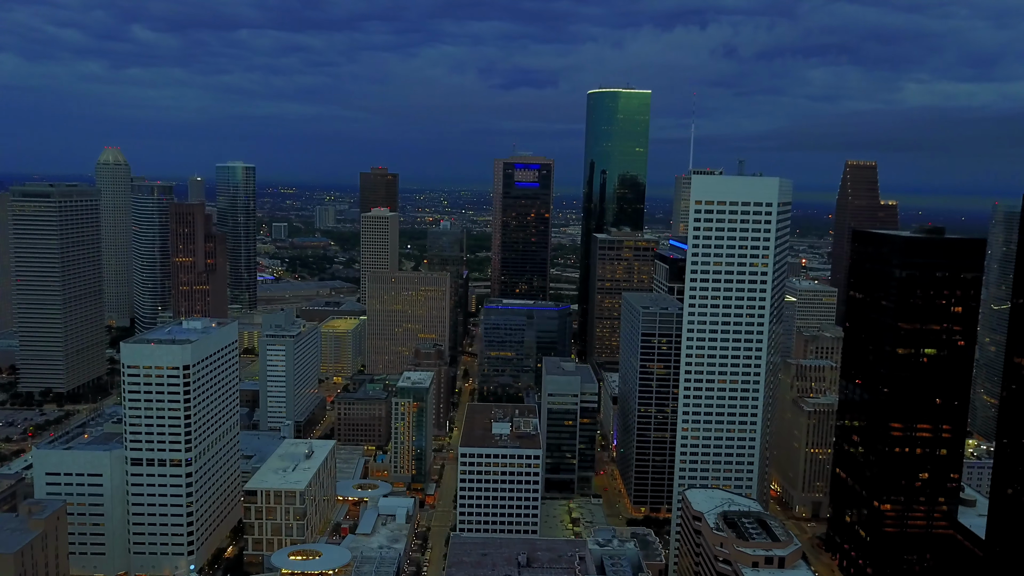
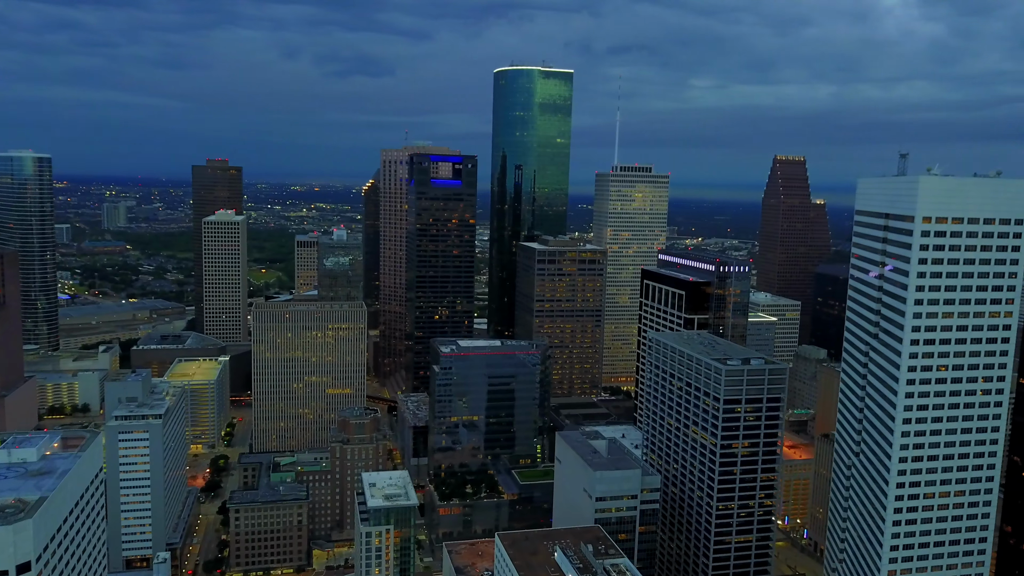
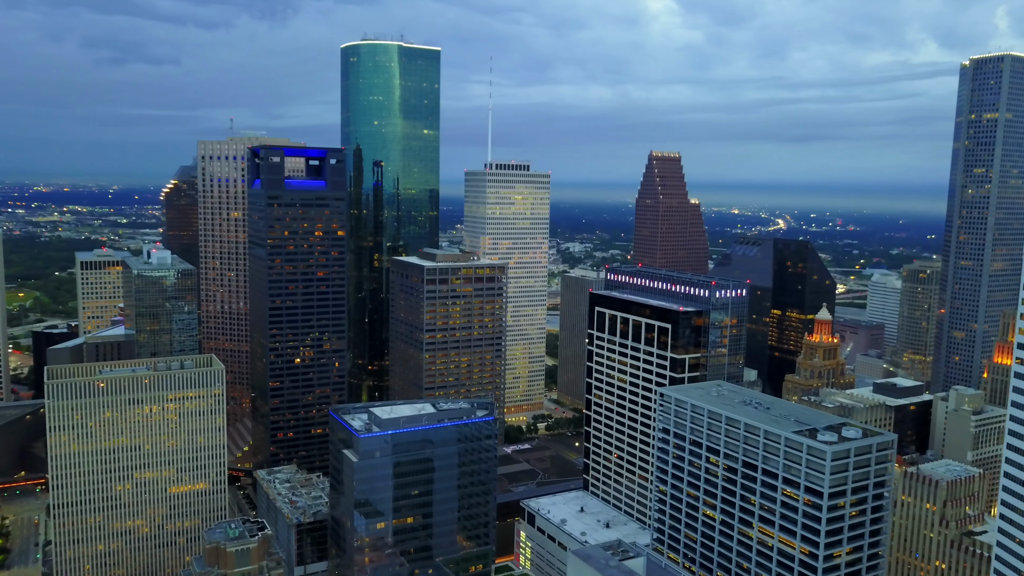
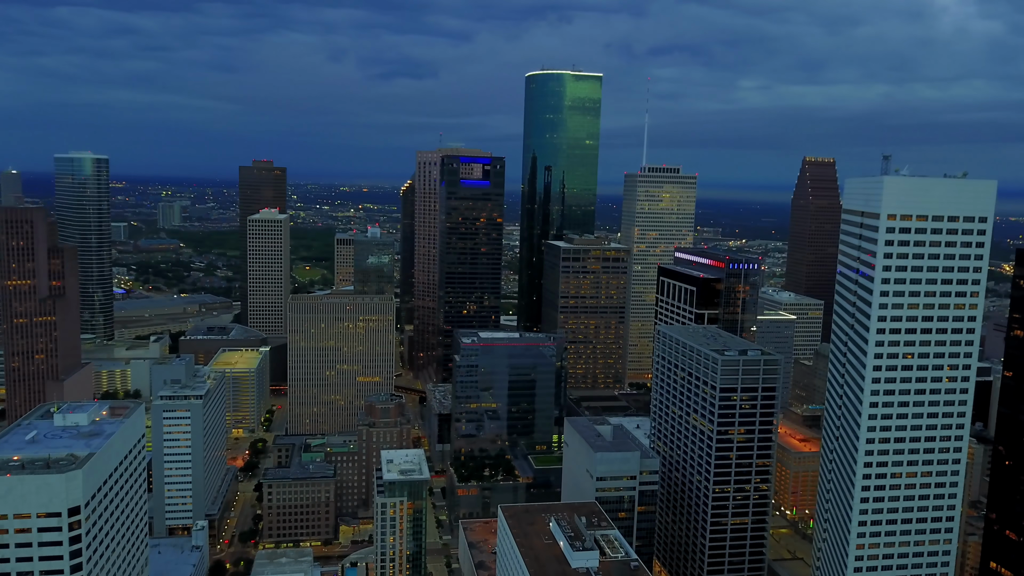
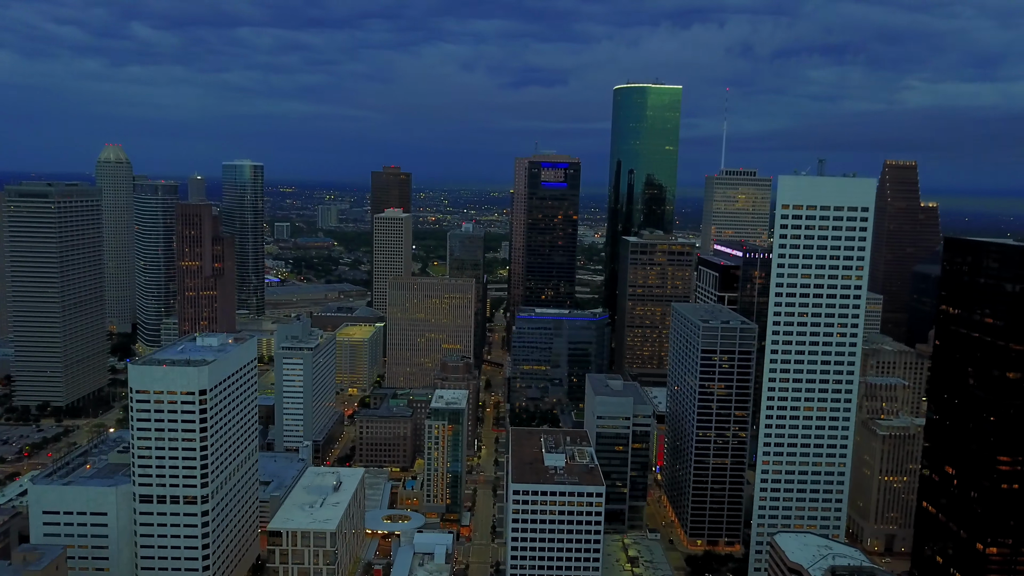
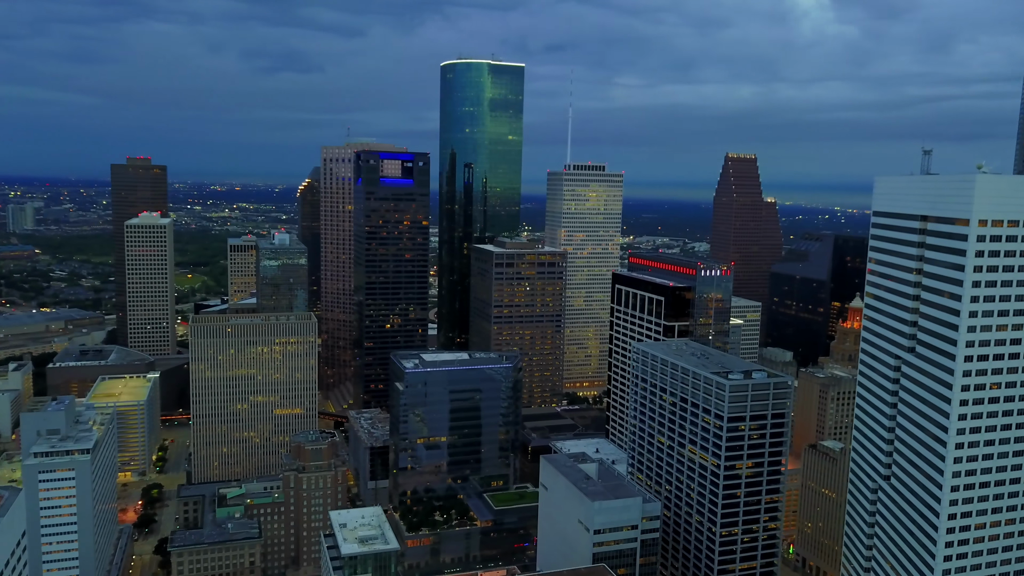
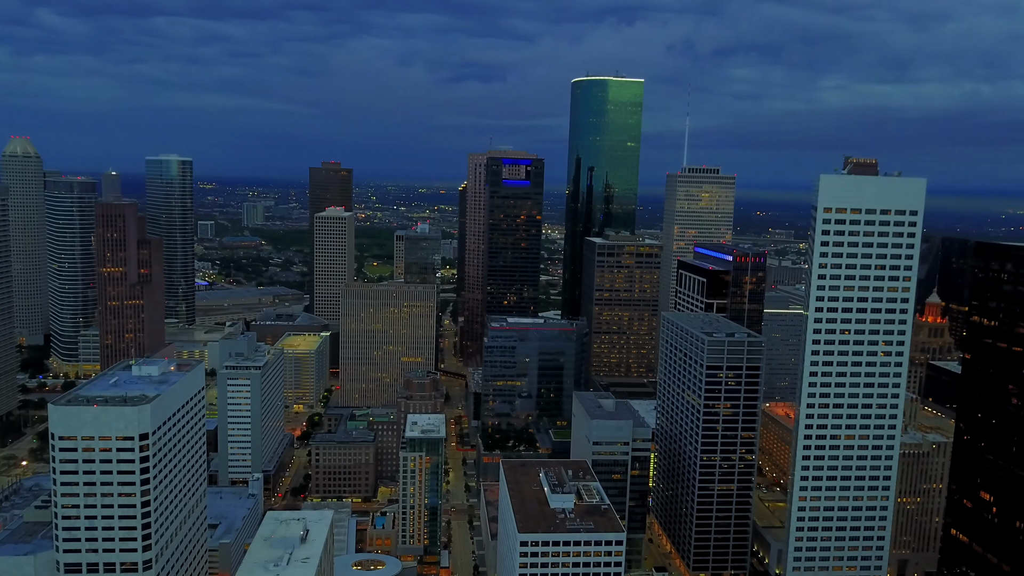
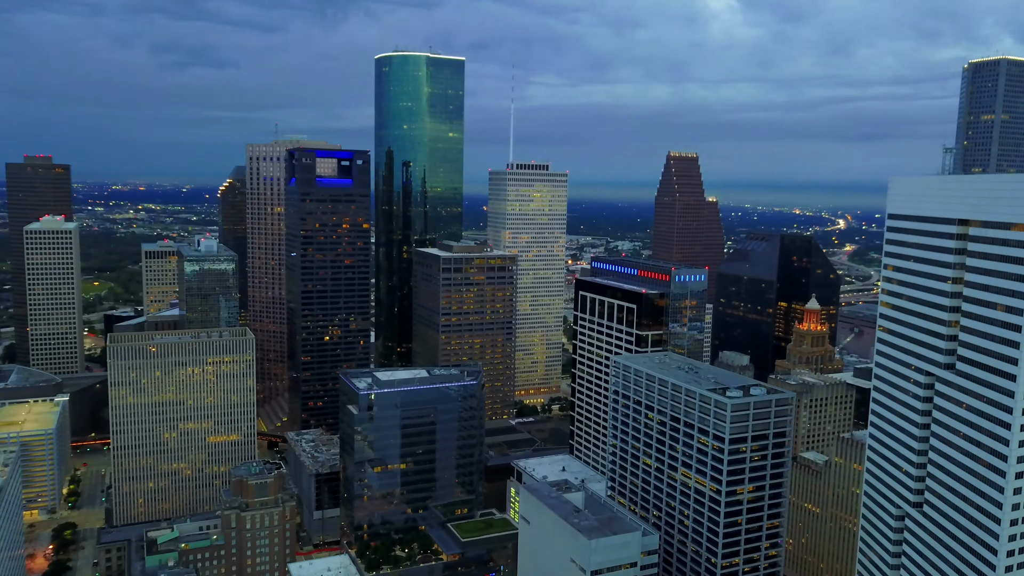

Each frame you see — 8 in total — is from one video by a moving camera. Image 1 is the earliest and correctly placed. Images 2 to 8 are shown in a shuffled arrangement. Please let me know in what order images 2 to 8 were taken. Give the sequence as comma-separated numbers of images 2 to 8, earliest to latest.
5, 7, 4, 2, 6, 8, 3
